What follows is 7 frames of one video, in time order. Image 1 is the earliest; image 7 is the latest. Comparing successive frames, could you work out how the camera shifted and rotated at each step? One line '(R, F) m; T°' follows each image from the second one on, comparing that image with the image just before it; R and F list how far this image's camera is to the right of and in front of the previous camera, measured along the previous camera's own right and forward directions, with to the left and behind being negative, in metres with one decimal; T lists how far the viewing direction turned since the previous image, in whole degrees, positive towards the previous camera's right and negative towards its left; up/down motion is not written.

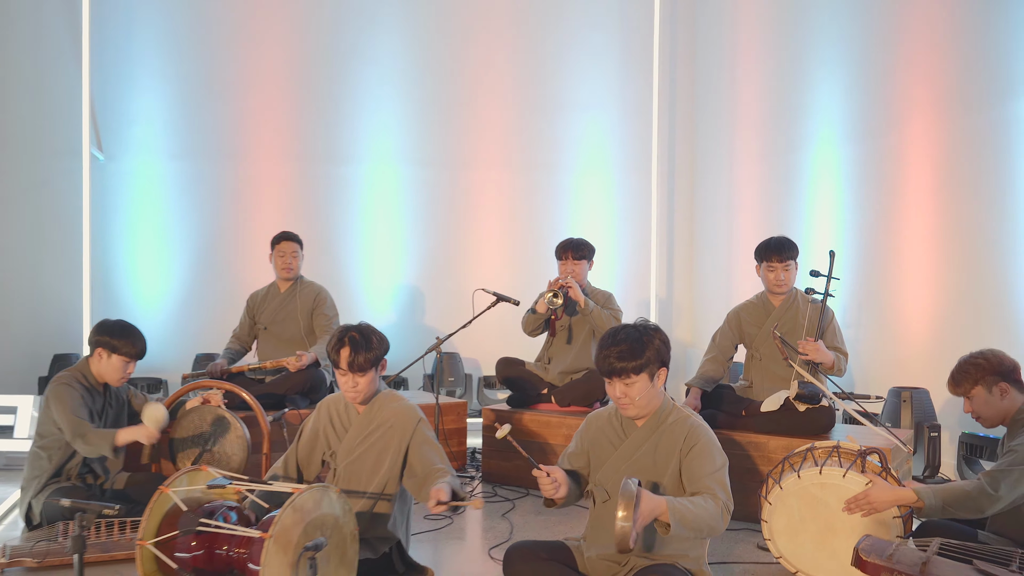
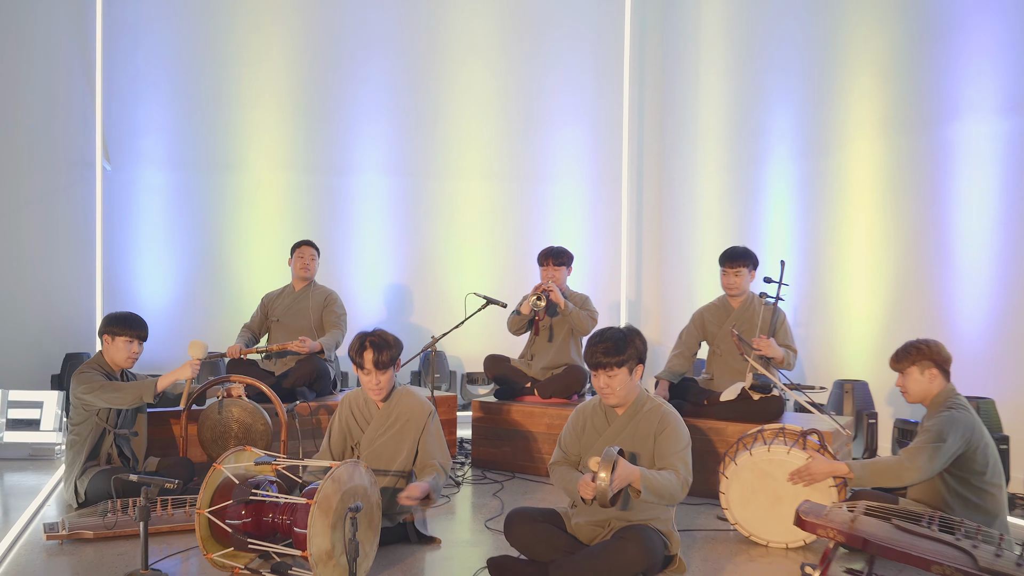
(-0.1, -0.4) m; +2°
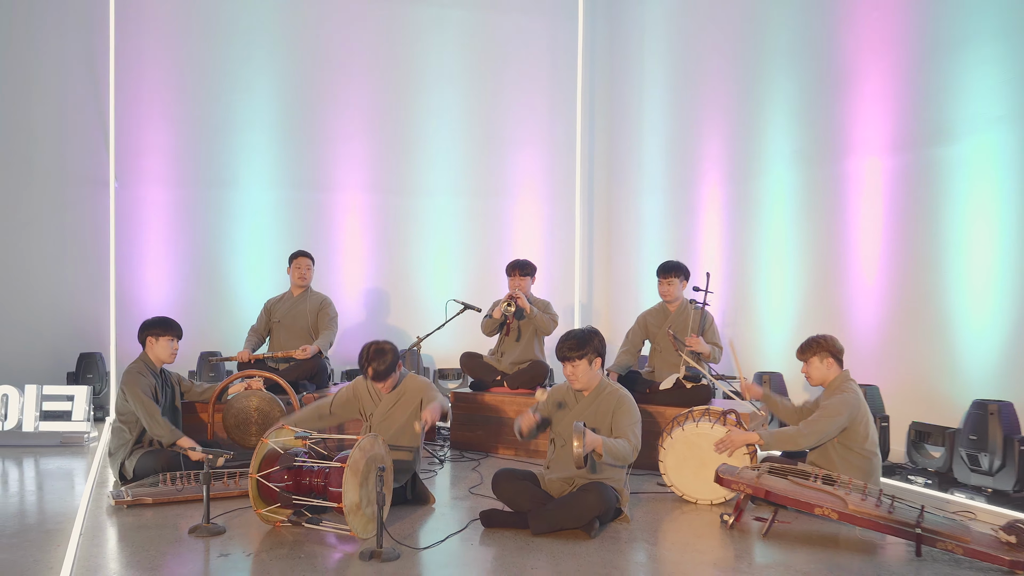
(-0.2, -0.8) m; +4°
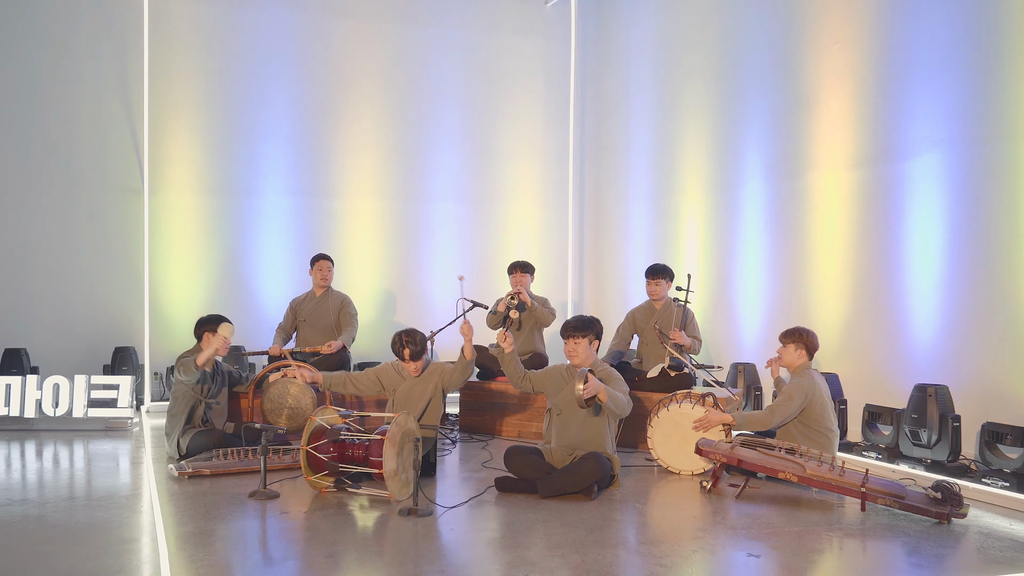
(-0.2, -0.6) m; +1°
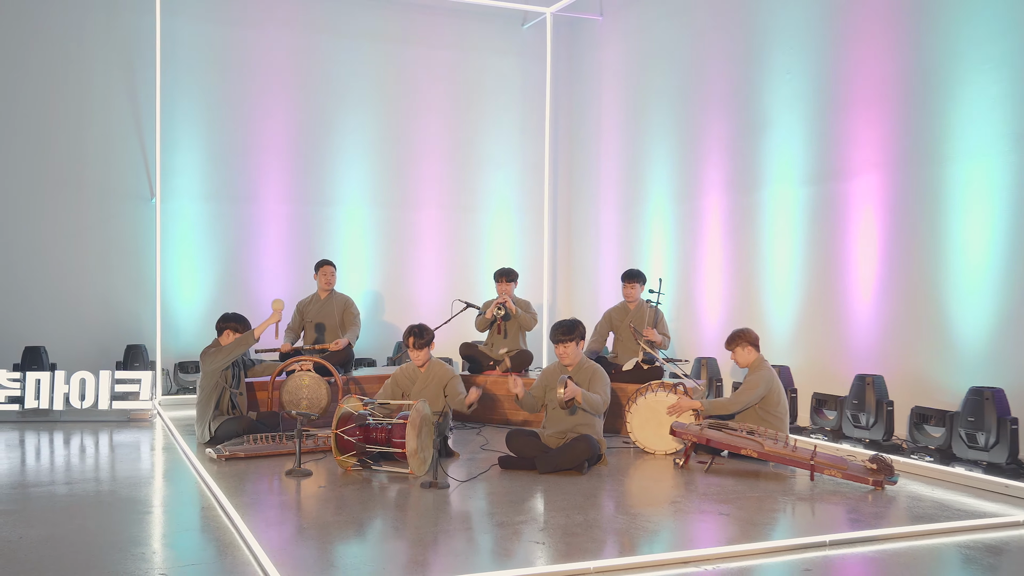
(-0.3, -0.6) m; +3°
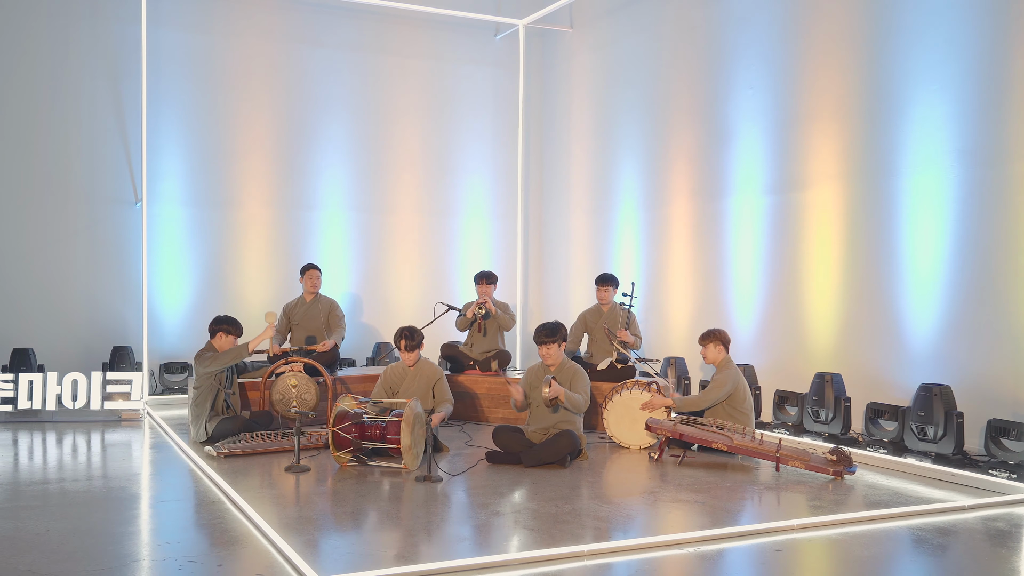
(-0.2, -0.3) m; +3°
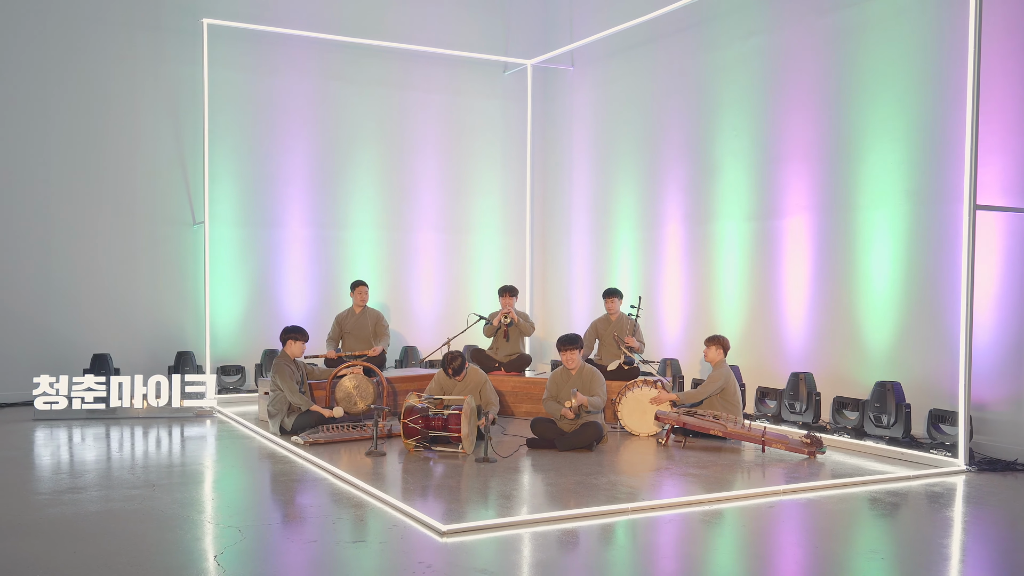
(-0.5, -1.1) m; +3°
